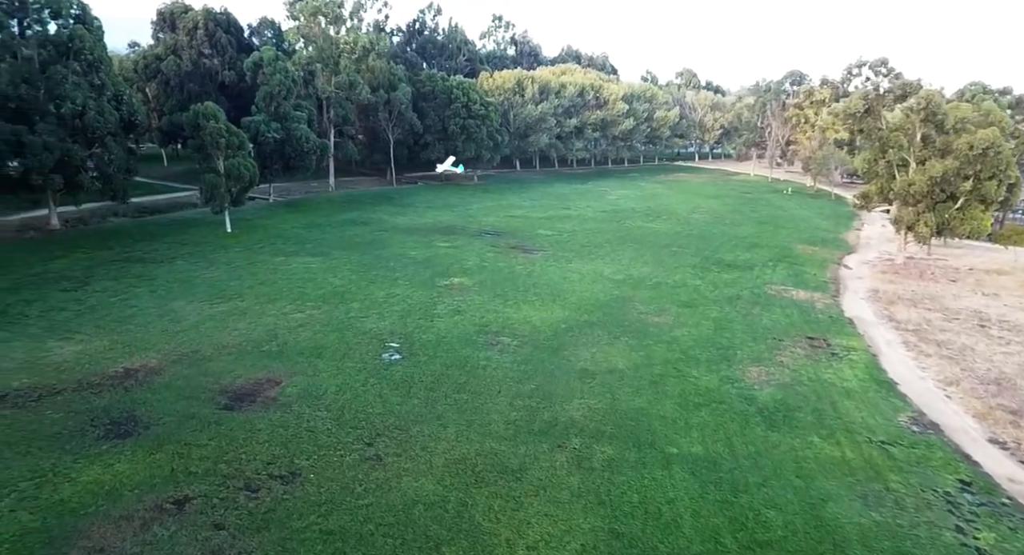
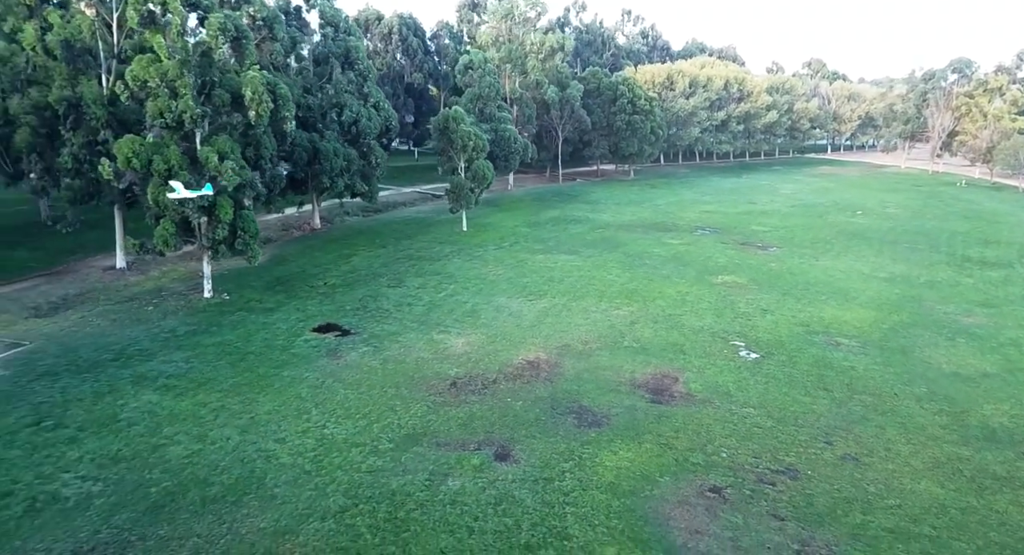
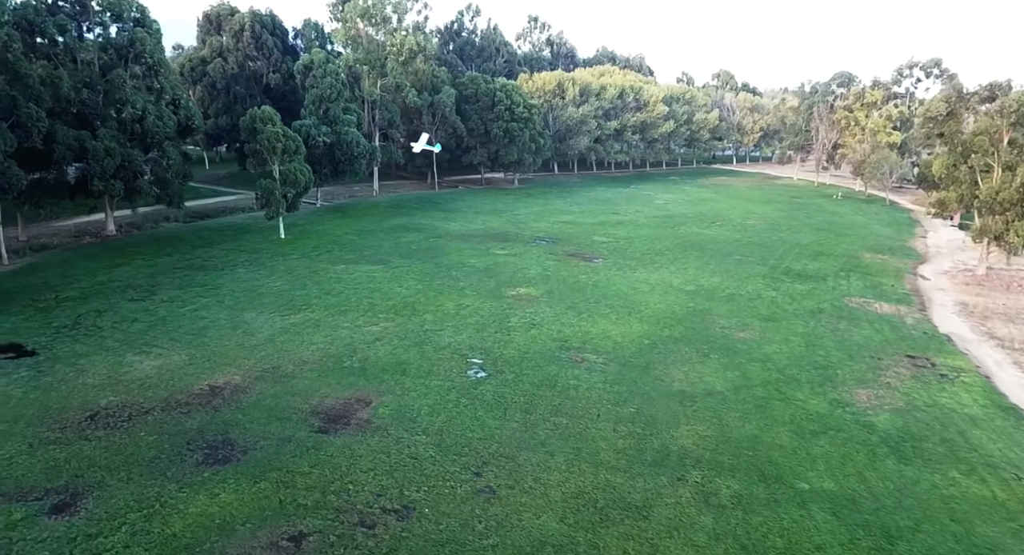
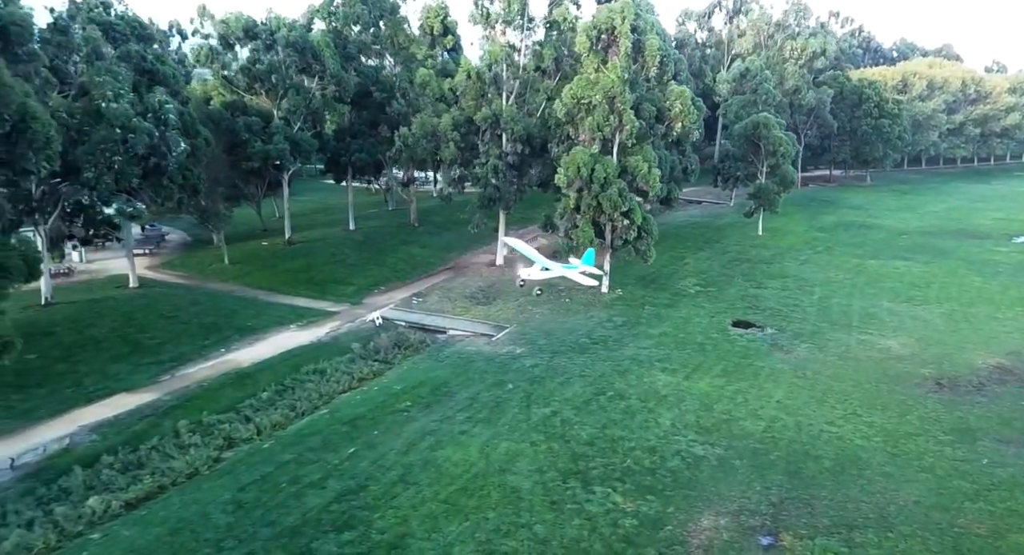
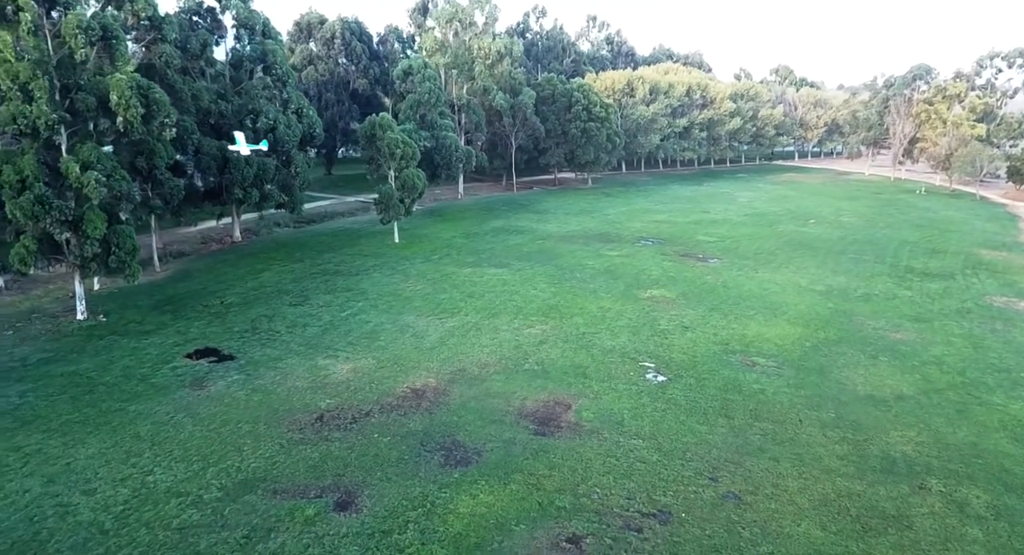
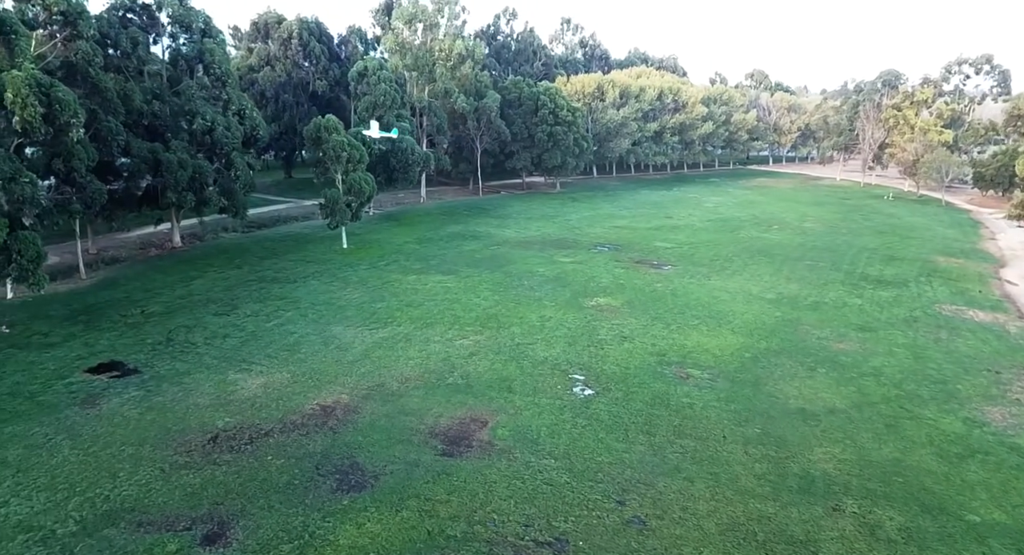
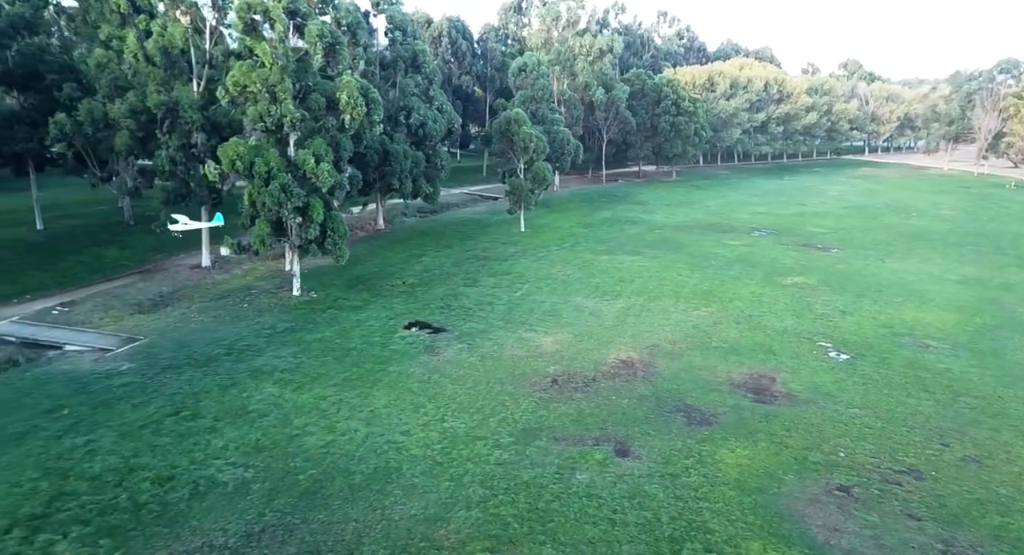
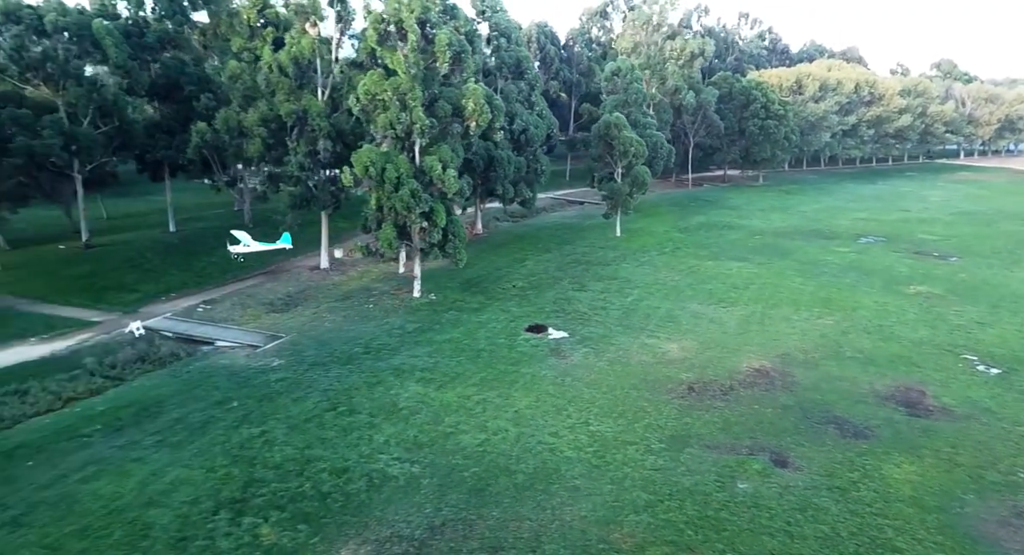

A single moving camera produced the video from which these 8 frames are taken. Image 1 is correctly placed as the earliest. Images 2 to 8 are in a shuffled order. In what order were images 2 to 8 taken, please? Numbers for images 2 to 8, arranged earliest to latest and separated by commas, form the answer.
3, 6, 5, 2, 7, 8, 4
